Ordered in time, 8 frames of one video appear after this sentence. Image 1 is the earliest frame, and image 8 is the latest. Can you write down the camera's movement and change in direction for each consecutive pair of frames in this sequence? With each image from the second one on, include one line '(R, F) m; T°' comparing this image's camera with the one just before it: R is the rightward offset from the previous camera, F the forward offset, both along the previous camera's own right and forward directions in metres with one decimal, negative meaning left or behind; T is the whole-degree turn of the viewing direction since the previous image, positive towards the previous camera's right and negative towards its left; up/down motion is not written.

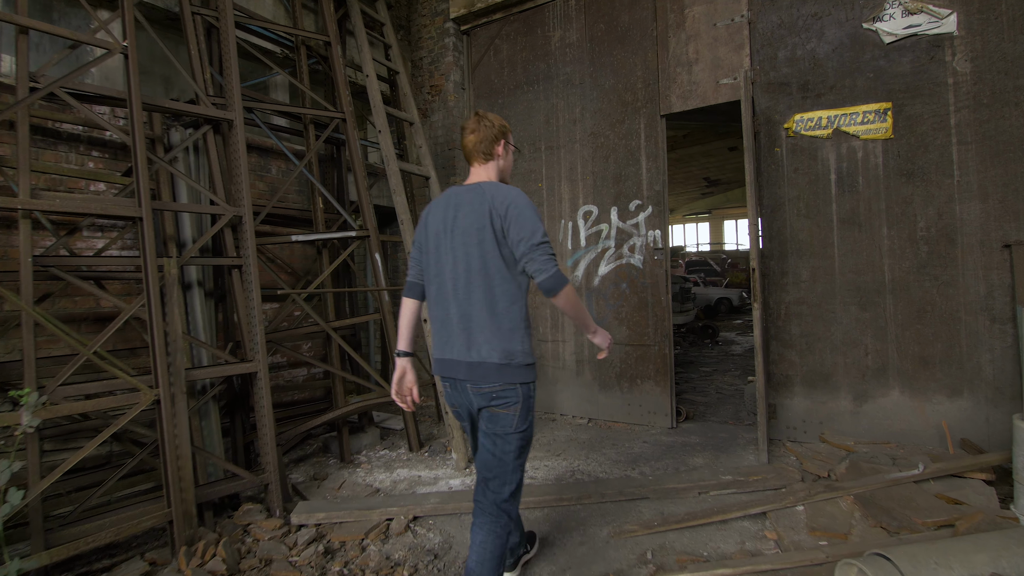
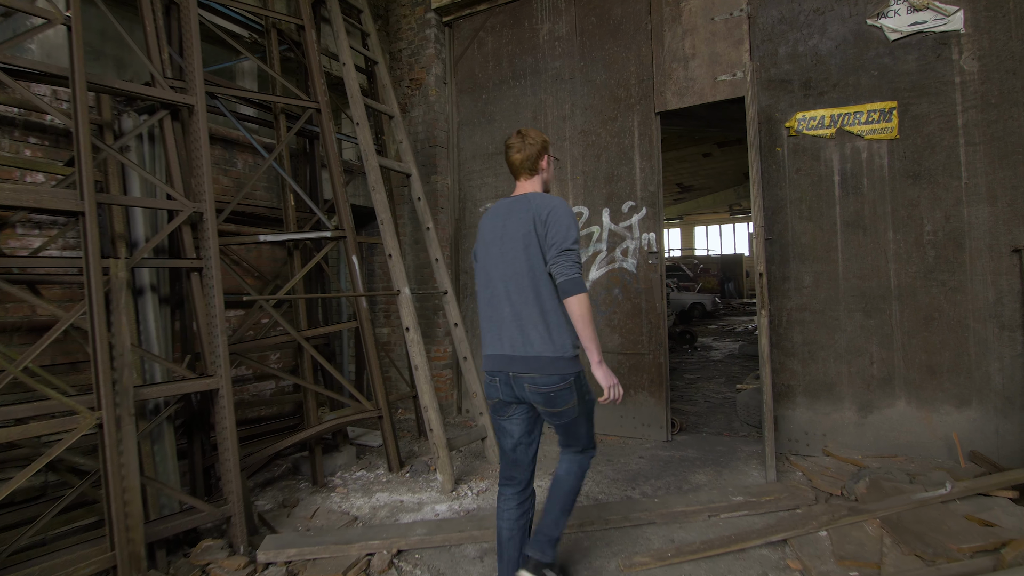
(-0.1, +0.3) m; +3°
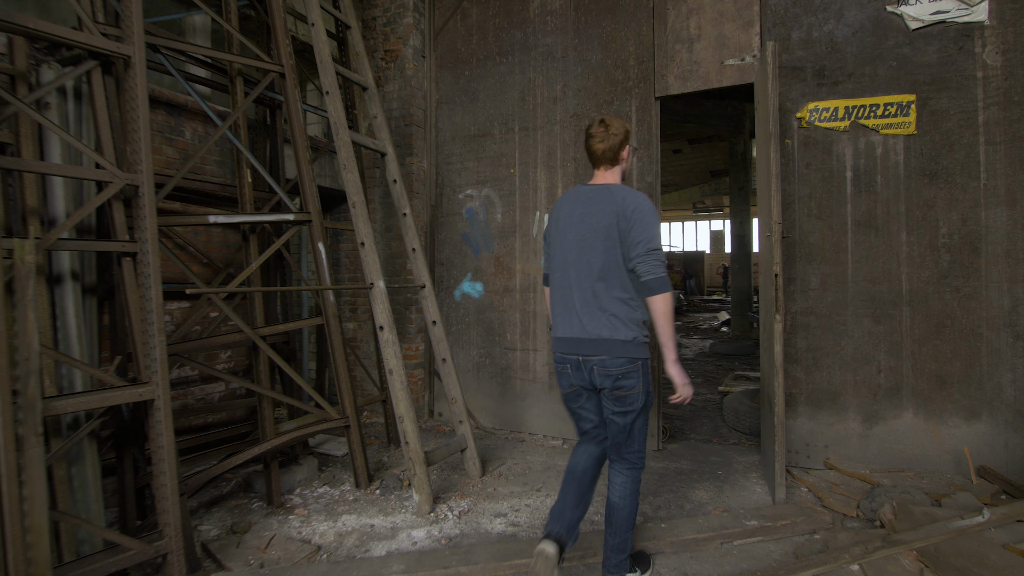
(-0.2, +0.4) m; +4°
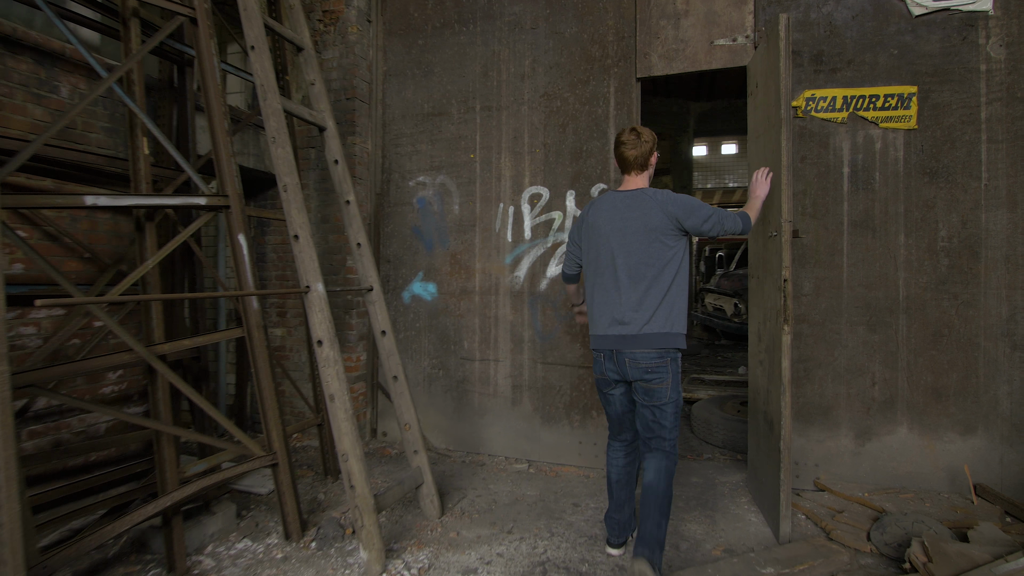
(-0.2, +0.5) m; +7°
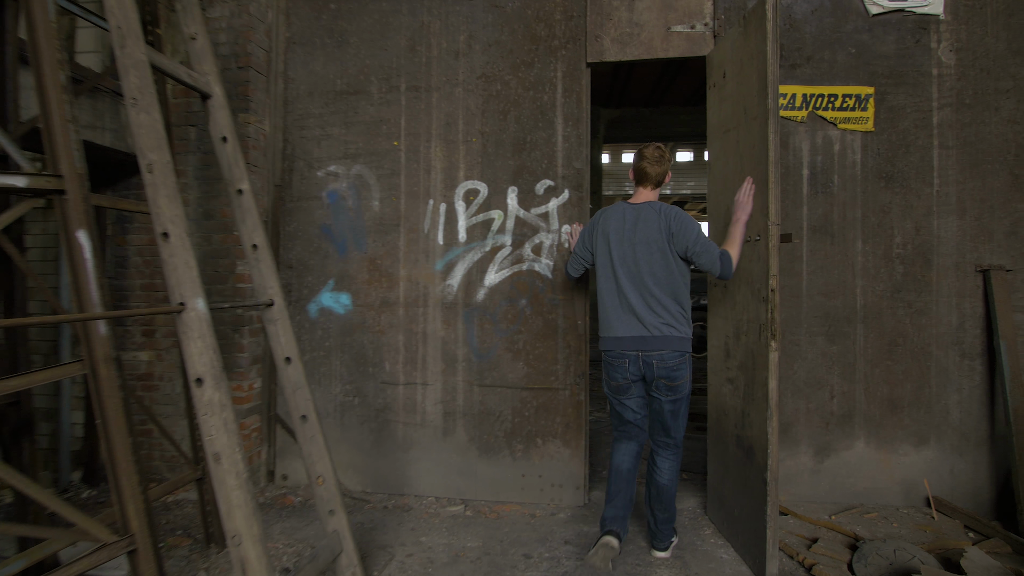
(-0.2, +0.5) m; +10°
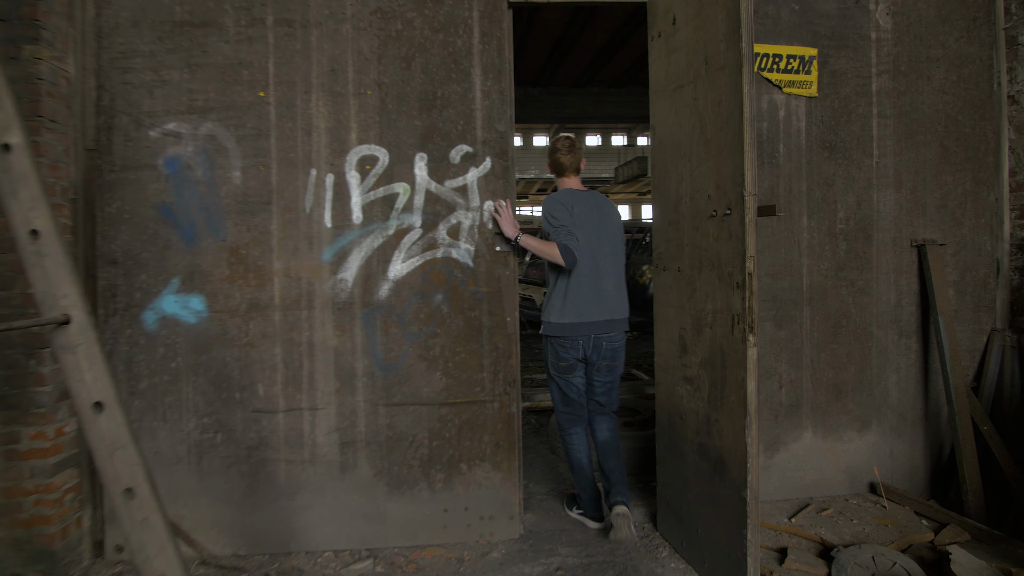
(-0.1, +0.6) m; +12°
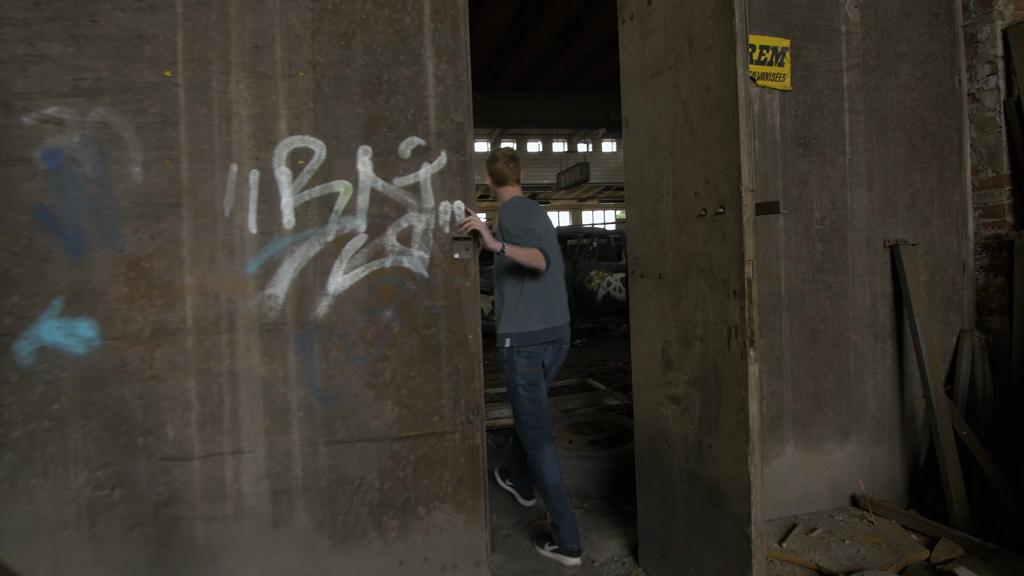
(-0.1, +0.3) m; +6°
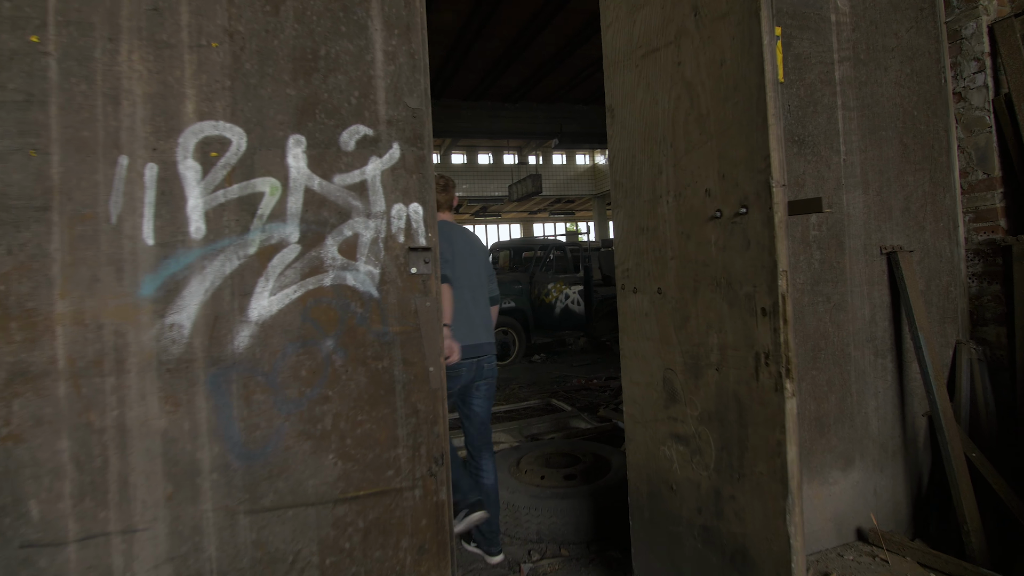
(-0.1, +0.4) m; +5°
